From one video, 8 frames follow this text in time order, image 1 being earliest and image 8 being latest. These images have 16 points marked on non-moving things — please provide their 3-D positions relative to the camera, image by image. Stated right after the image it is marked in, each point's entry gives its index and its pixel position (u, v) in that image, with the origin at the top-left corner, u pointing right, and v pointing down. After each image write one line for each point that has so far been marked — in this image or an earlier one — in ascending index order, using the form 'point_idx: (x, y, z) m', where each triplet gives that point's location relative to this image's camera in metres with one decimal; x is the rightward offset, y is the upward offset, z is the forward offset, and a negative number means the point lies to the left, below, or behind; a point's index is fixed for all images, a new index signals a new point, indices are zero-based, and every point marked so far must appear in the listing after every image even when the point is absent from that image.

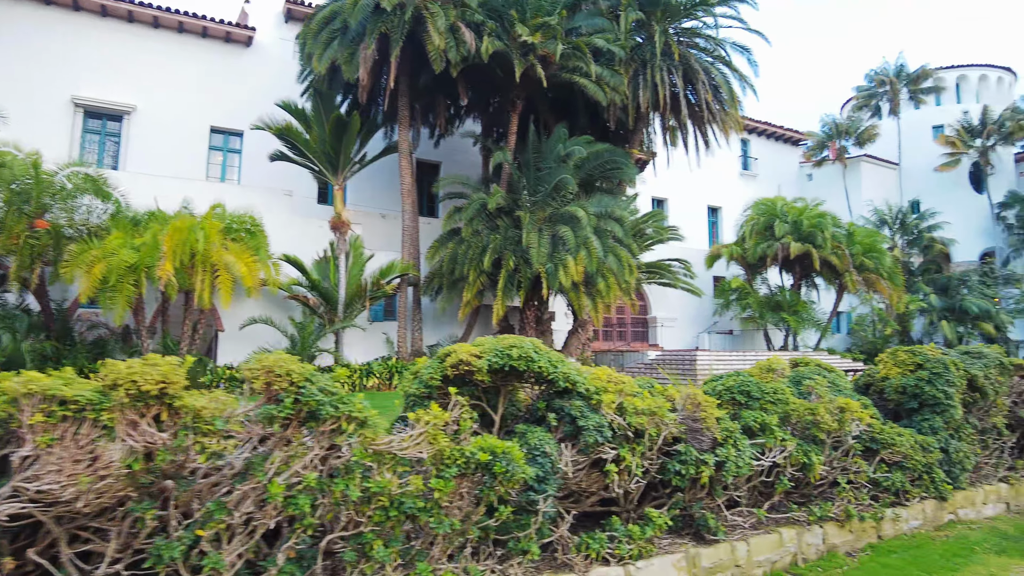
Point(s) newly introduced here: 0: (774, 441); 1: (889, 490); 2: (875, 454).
0: (+1.4, -0.8, +3.6) m
1: (+2.3, -1.3, +4.1) m
2: (+2.3, -1.0, +4.1) m
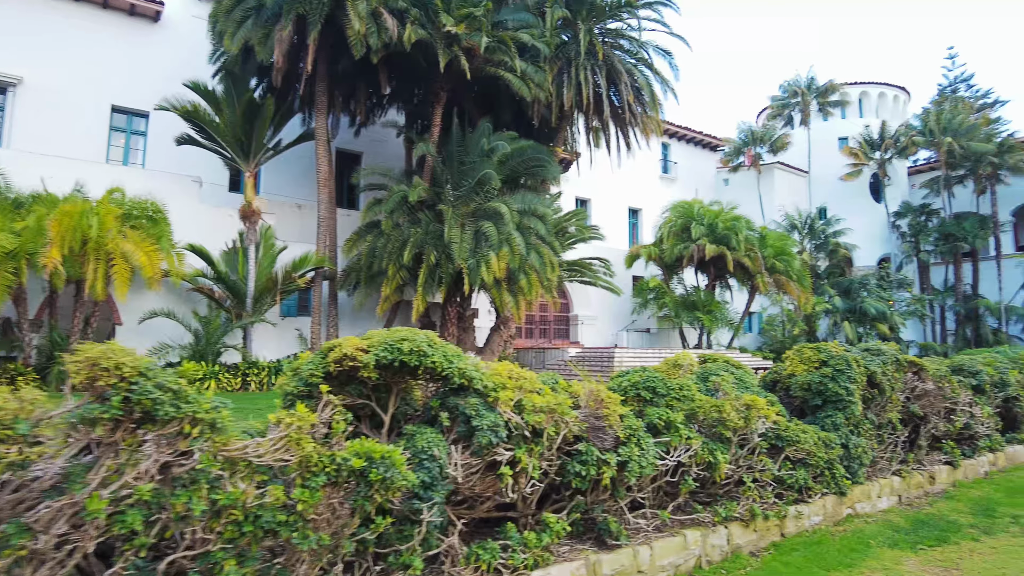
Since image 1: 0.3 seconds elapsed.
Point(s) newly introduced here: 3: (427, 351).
0: (+0.9, -0.8, +3.5) m
1: (+1.7, -1.2, +4.0) m
2: (+1.6, -1.0, +4.0) m
3: (-0.4, -0.3, +3.0) m
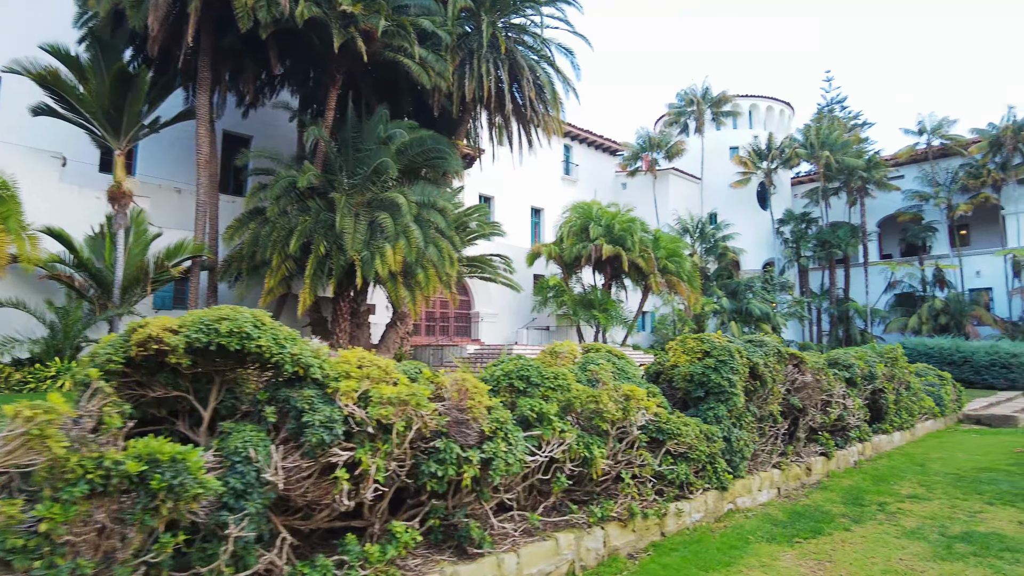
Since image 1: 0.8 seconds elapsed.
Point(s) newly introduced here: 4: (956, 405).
0: (+0.2, -0.7, +3.2) m
1: (+0.9, -1.1, +3.8) m
2: (+0.9, -0.9, +3.8) m
3: (-1.0, -0.2, +2.5) m
4: (+6.6, -1.7, +9.7) m
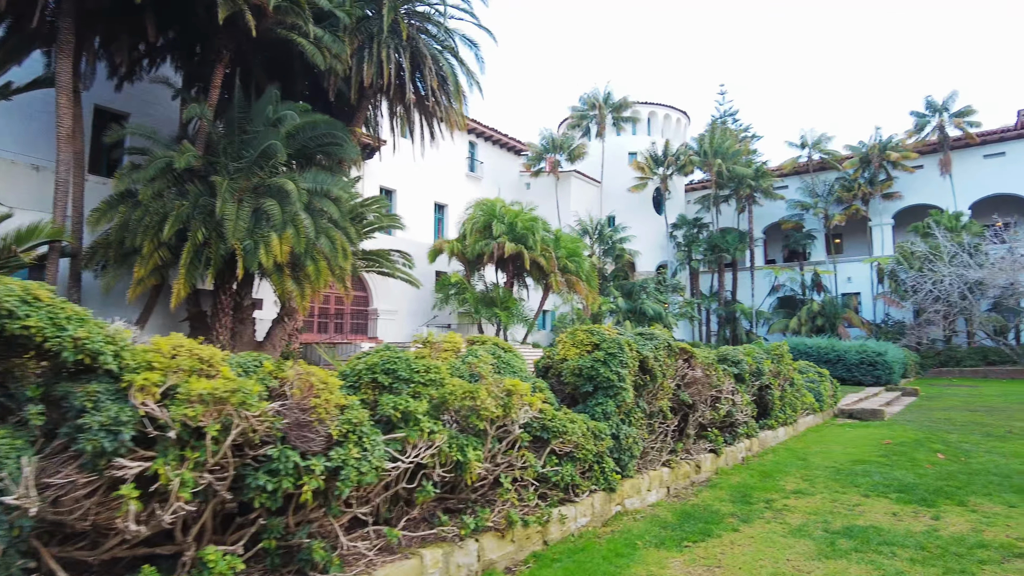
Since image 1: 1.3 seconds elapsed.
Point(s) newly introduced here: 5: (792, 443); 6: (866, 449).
0: (-0.4, -0.6, +2.8) m
1: (+0.3, -1.1, +3.5) m
2: (+0.2, -0.8, +3.5) m
3: (-1.5, -0.1, +1.9) m
4: (+5.0, -1.7, +10.2) m
5: (+3.0, -1.7, +7.1) m
6: (+3.8, -1.7, +7.0) m
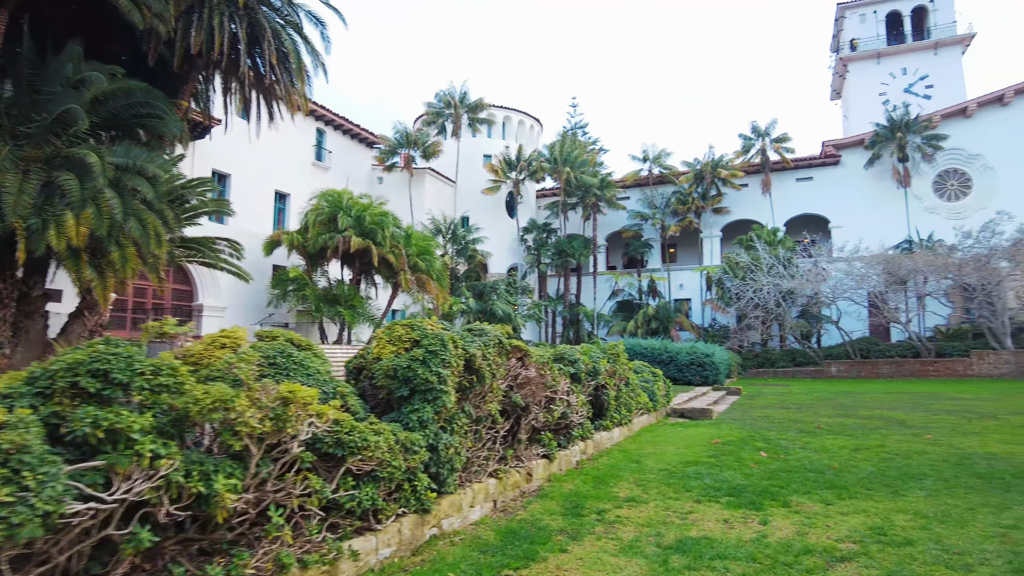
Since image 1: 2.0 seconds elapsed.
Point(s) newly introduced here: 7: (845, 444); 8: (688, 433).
0: (-1.1, -0.5, +2.0) m
1: (-0.7, -1.0, +2.9) m
2: (-0.7, -0.8, +2.9) m
3: (-2.0, +0.1, +1.0) m
4: (+2.4, -1.8, +10.4) m
5: (+1.2, -1.7, +6.9) m
6: (+2.0, -1.7, +7.1) m
7: (+3.7, -1.7, +7.3) m
8: (+2.2, -1.8, +8.3) m
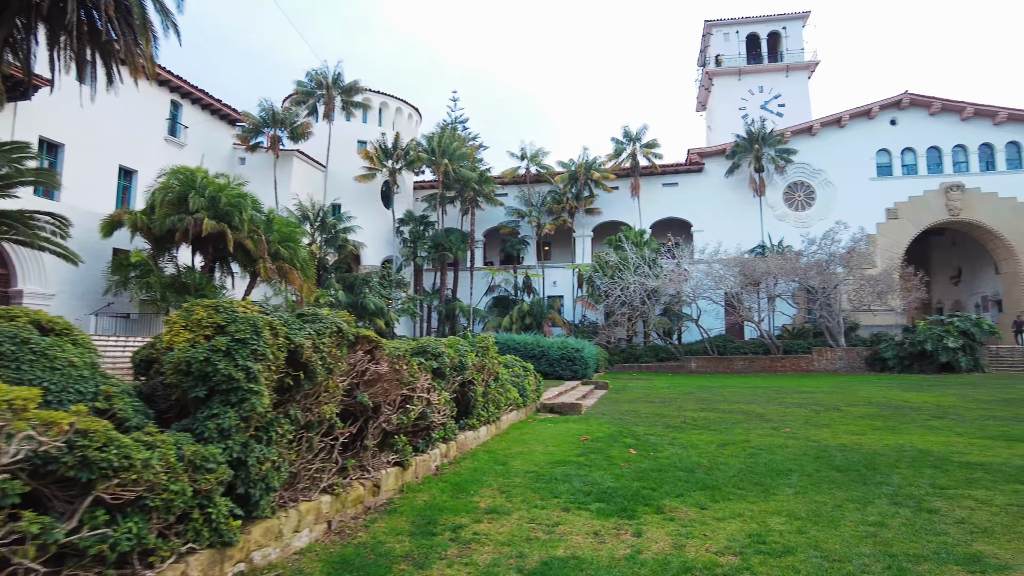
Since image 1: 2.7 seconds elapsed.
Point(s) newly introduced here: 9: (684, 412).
0: (-1.5, -0.4, +1.2) m
1: (-1.3, -0.9, +2.1) m
2: (-1.3, -0.6, +2.1) m
3: (-2.2, +0.2, 0.0) m
4: (+0.4, -1.6, +10.1) m
5: (-0.2, -1.5, +6.4) m
6: (+0.5, -1.6, +6.7) m
7: (+2.2, -1.7, +7.3) m
8: (+0.6, -1.7, +7.9) m
9: (+2.7, -2.0, +10.4) m
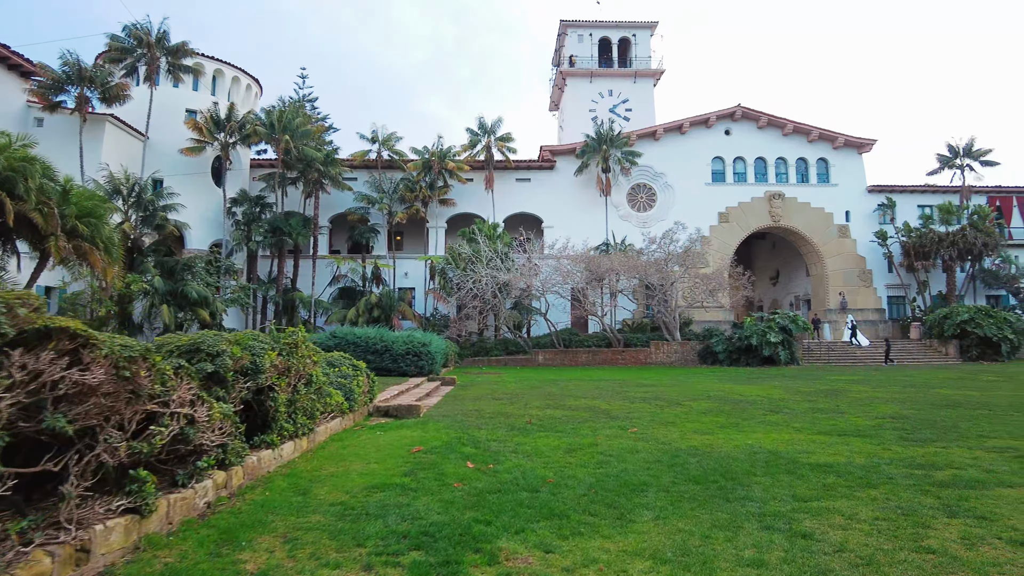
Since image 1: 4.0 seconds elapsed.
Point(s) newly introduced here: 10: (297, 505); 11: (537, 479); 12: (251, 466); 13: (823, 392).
0: (-1.8, -0.3, -0.3) m
1: (-1.8, -0.7, +0.7) m
2: (-1.8, -0.5, +0.7) m
3: (-2.2, +0.3, -1.6) m
4: (-1.9, -1.5, +8.9) m
5: (-1.7, -1.4, +5.2) m
6: (-1.0, -1.5, +5.6) m
7: (+0.4, -1.6, +6.5) m
8: (-1.3, -1.6, +6.8) m
9: (+0.3, -1.8, +9.7) m
10: (-1.3, -1.3, +4.1) m
11: (+0.2, -1.4, +4.9) m
12: (-1.8, -1.2, +4.6) m
13: (+7.2, -2.4, +15.4) m
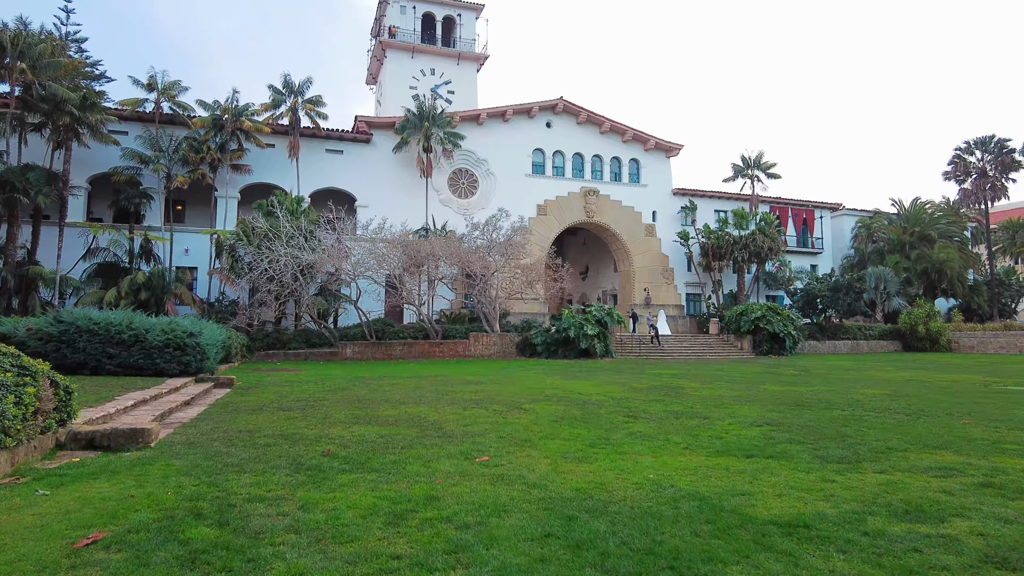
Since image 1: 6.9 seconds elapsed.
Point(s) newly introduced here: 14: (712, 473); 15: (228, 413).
0: (-1.0, 0.0, -3.3) m
1: (-1.3, -0.5, -2.4) m
2: (-1.3, -0.2, -2.4) m
3: (-1.0, +0.5, -4.7) m
4: (-3.8, -1.1, +5.4) m
5: (-2.5, -1.0, +2.0) m
6: (-2.0, -1.1, +2.6) m
7: (-0.8, -1.3, +3.8) m
8: (-2.6, -1.2, +3.6) m
9: (-1.9, -1.5, +6.8) m
10: (-1.8, -1.0, +1.0) m
11: (-0.6, -1.1, +2.2) m
12: (-2.4, -0.9, +1.3) m
13: (+3.2, -2.2, +14.3) m
14: (+1.6, -1.5, +5.2) m
15: (-3.5, -1.5, +8.2) m
